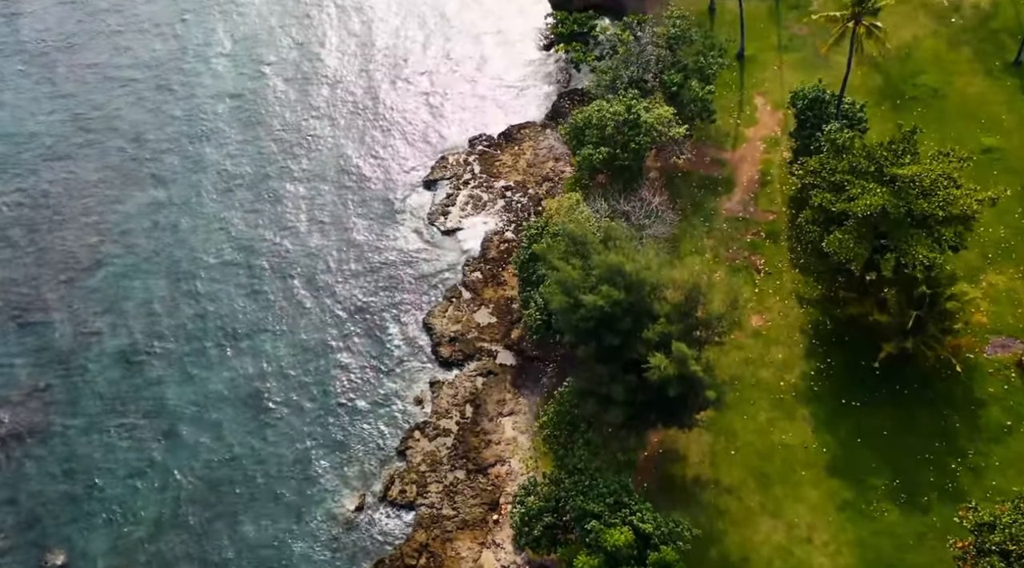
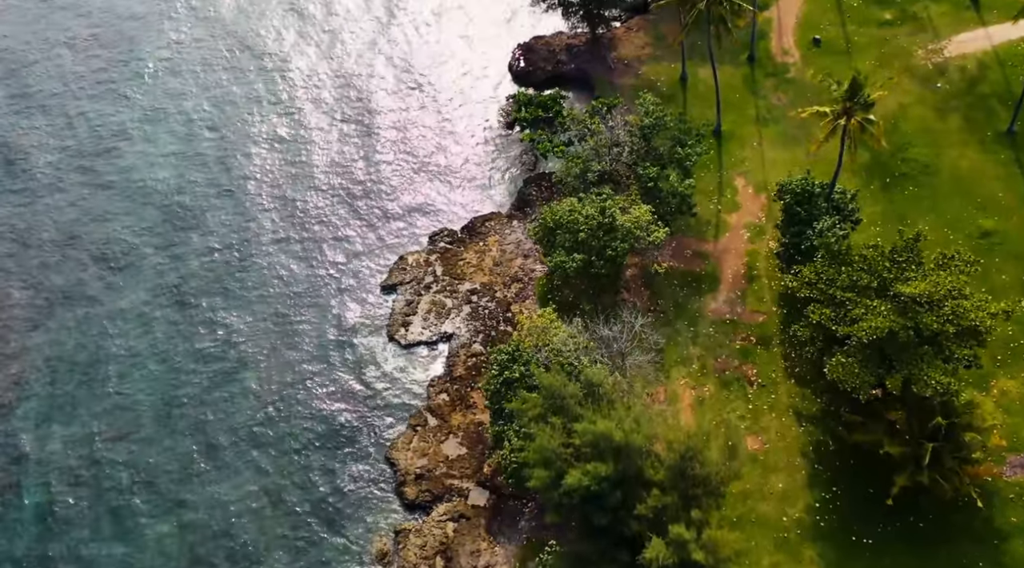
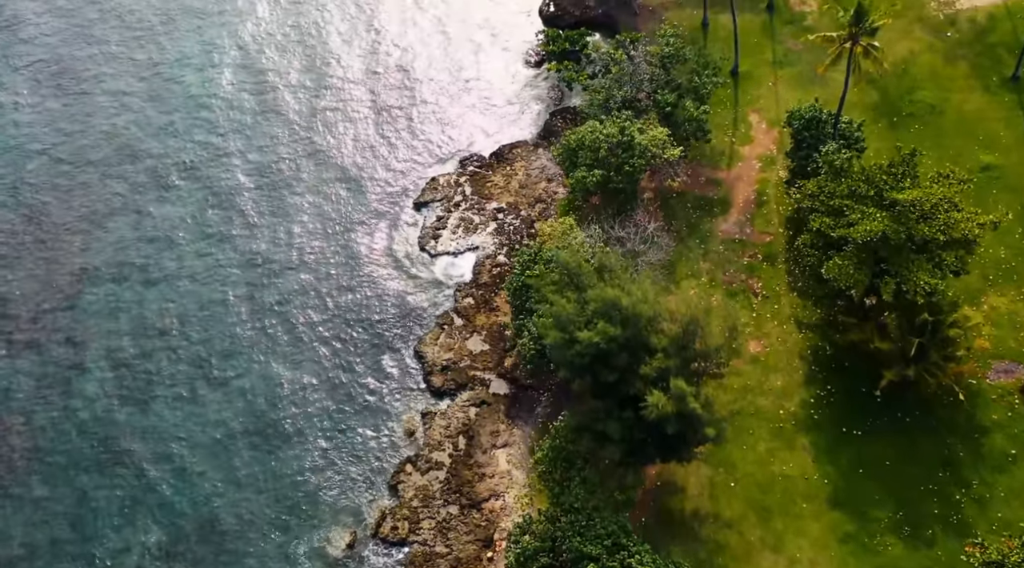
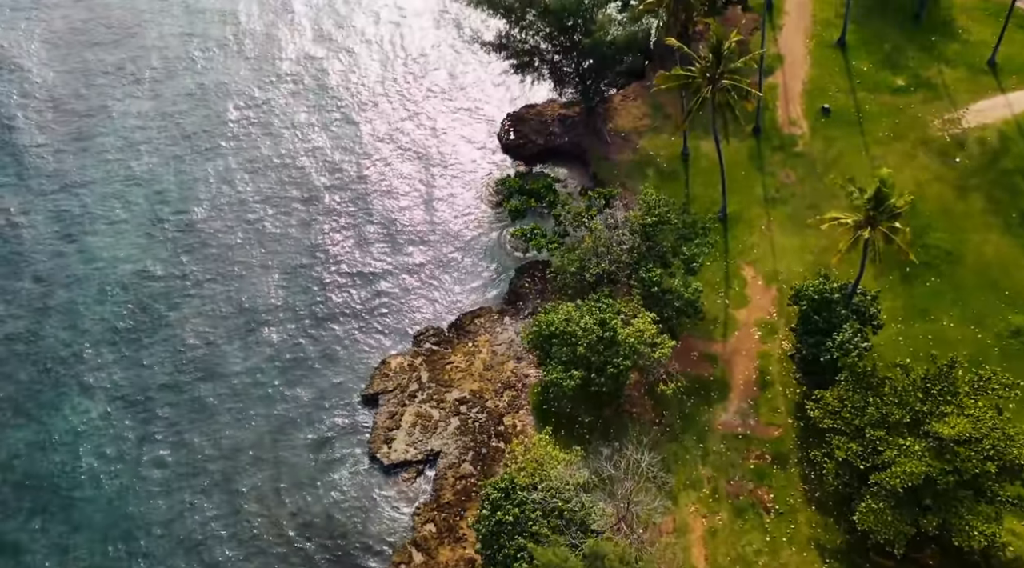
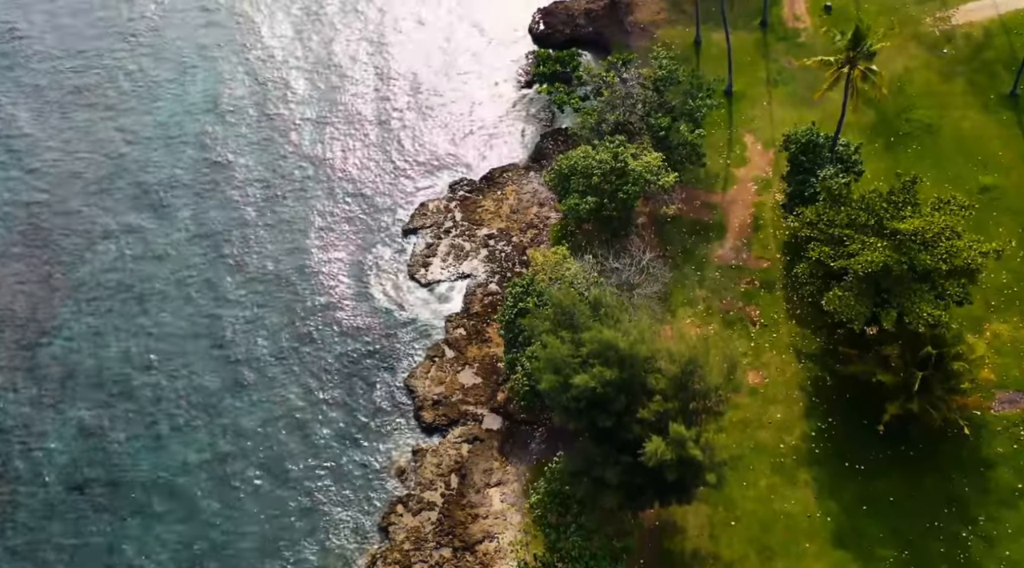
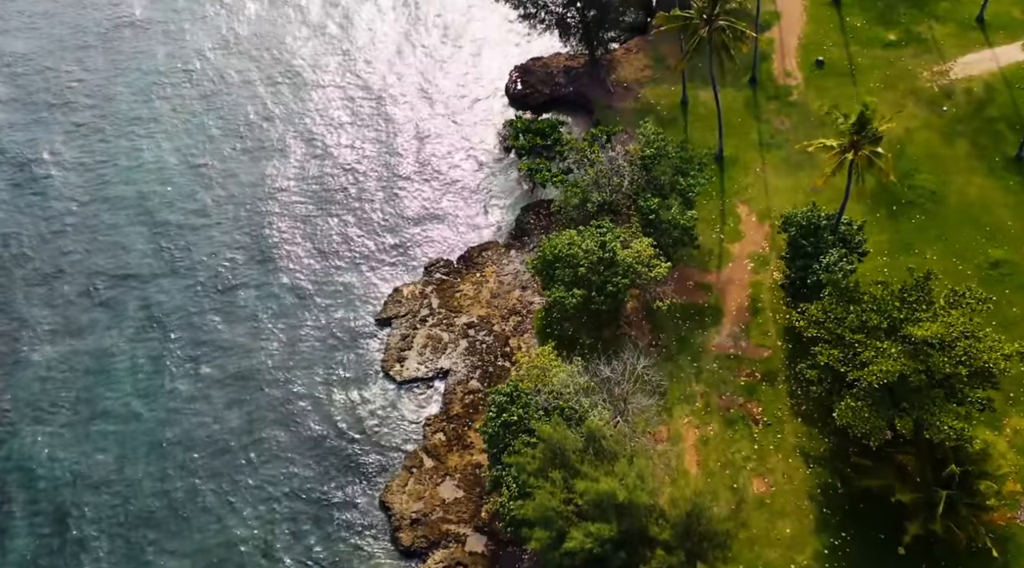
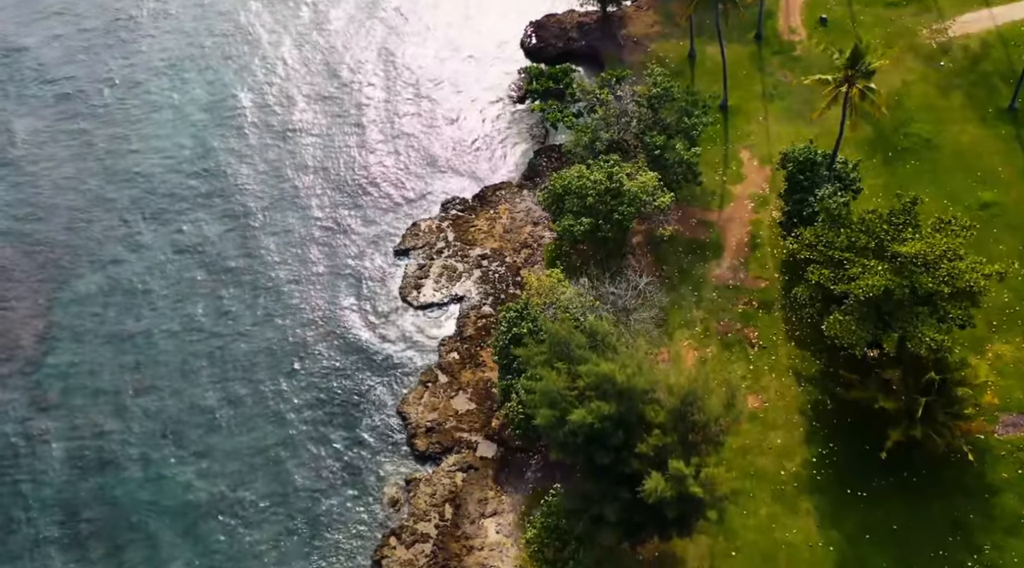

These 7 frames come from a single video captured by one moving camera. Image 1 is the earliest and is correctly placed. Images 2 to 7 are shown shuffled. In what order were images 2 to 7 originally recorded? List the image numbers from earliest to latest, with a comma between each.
3, 5, 7, 2, 6, 4
